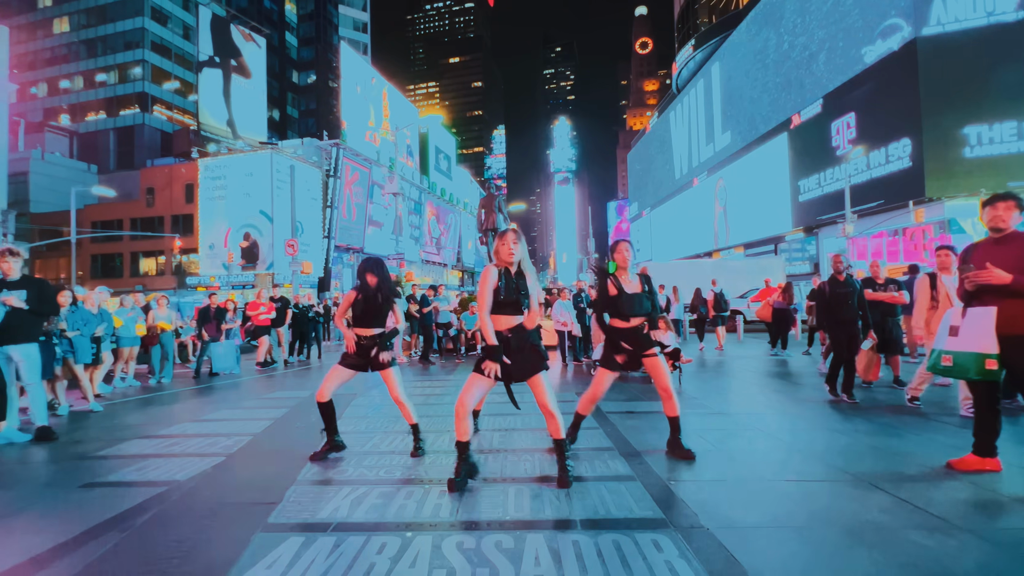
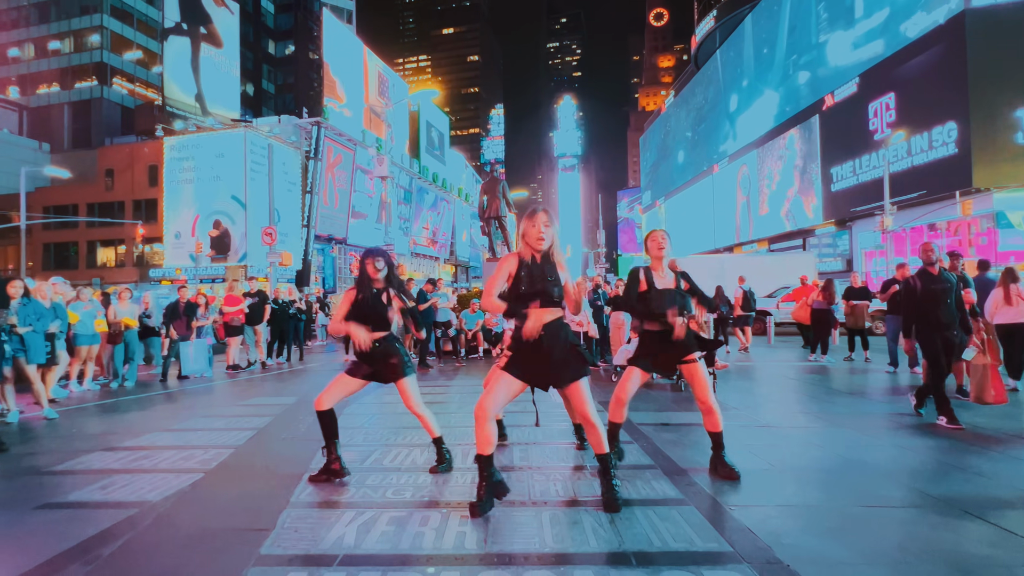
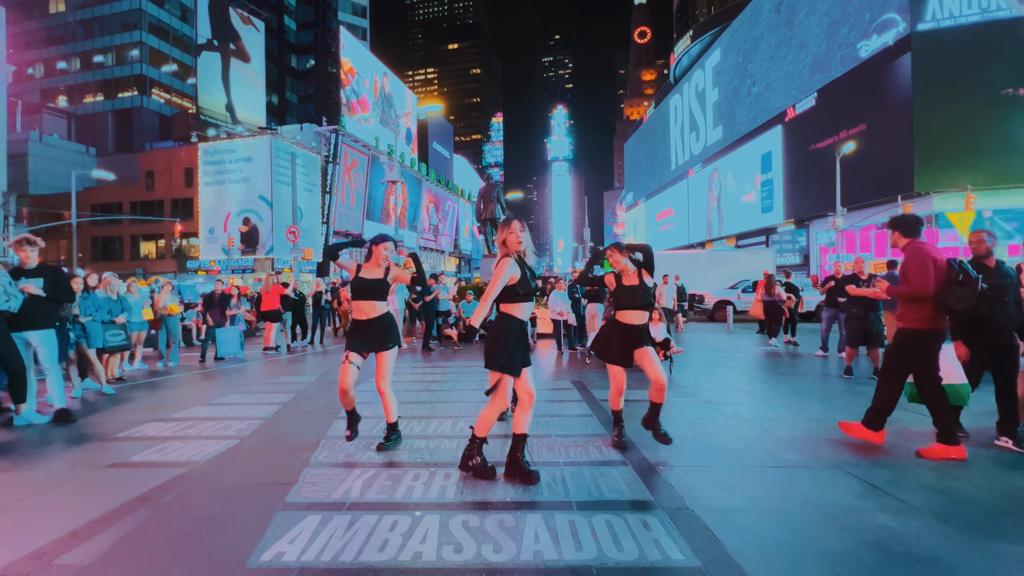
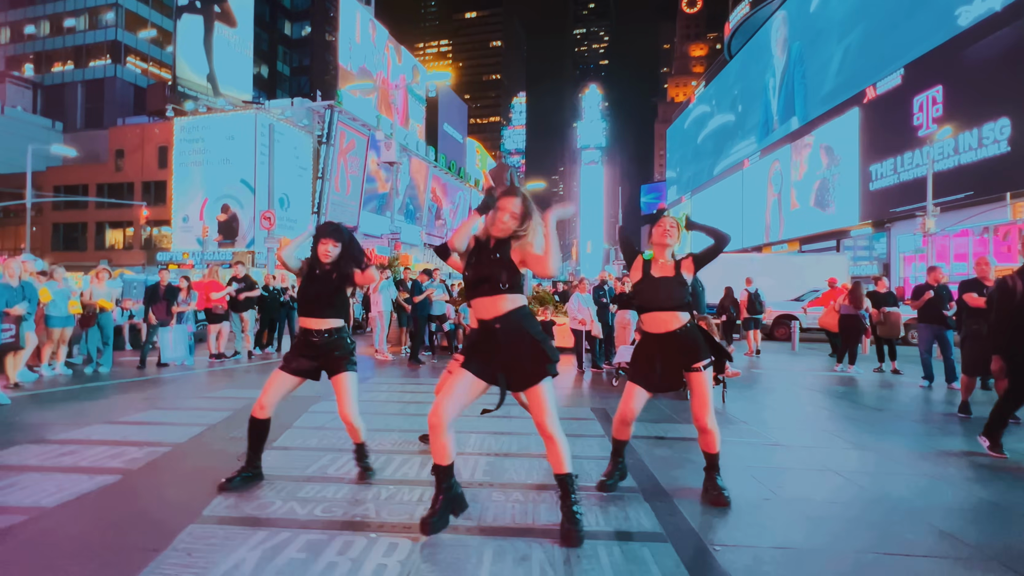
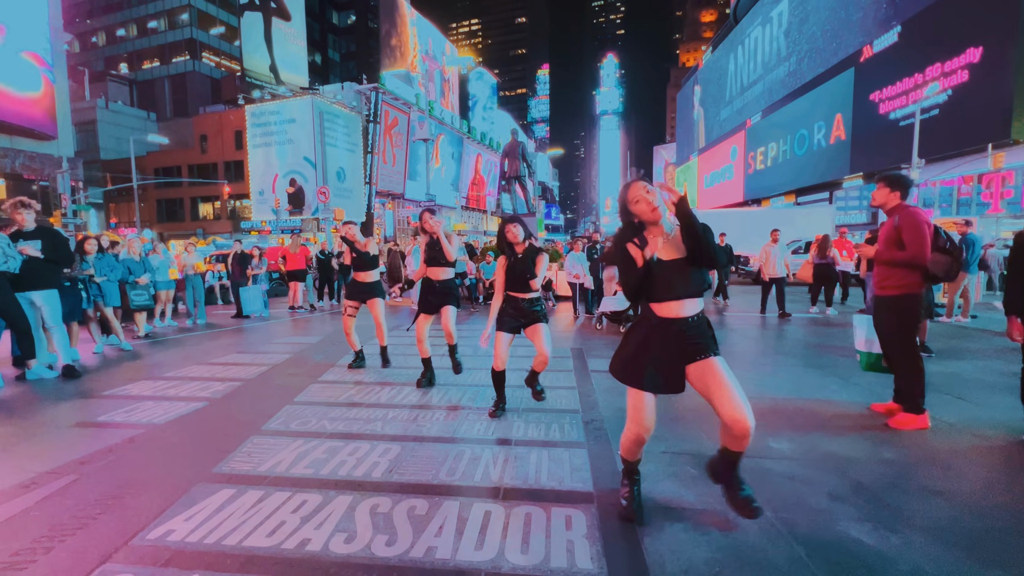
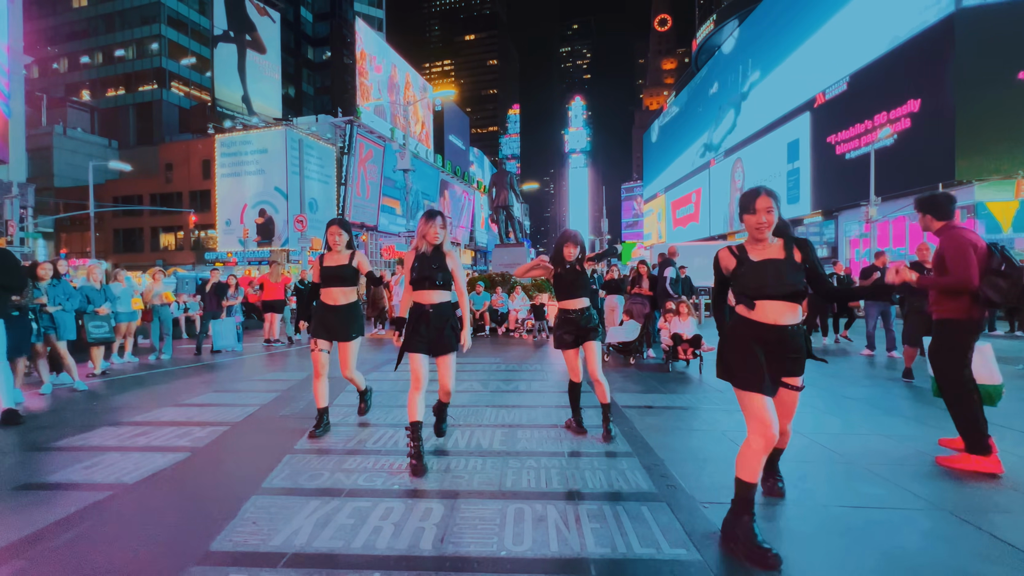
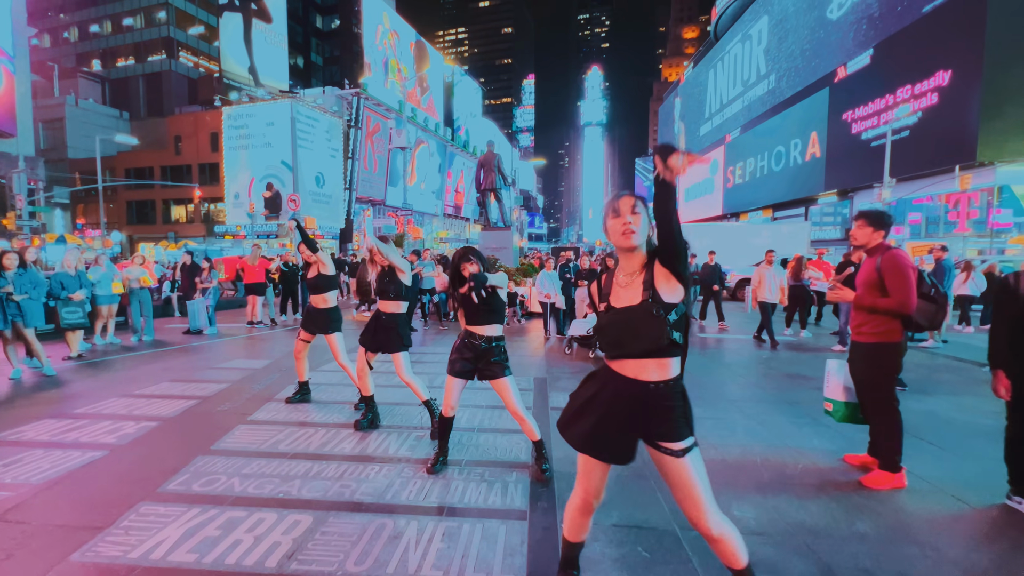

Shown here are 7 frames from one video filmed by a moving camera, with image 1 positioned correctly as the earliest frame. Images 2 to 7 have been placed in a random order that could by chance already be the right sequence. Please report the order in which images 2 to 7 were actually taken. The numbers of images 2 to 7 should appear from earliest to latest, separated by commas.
2, 4, 3, 6, 5, 7
